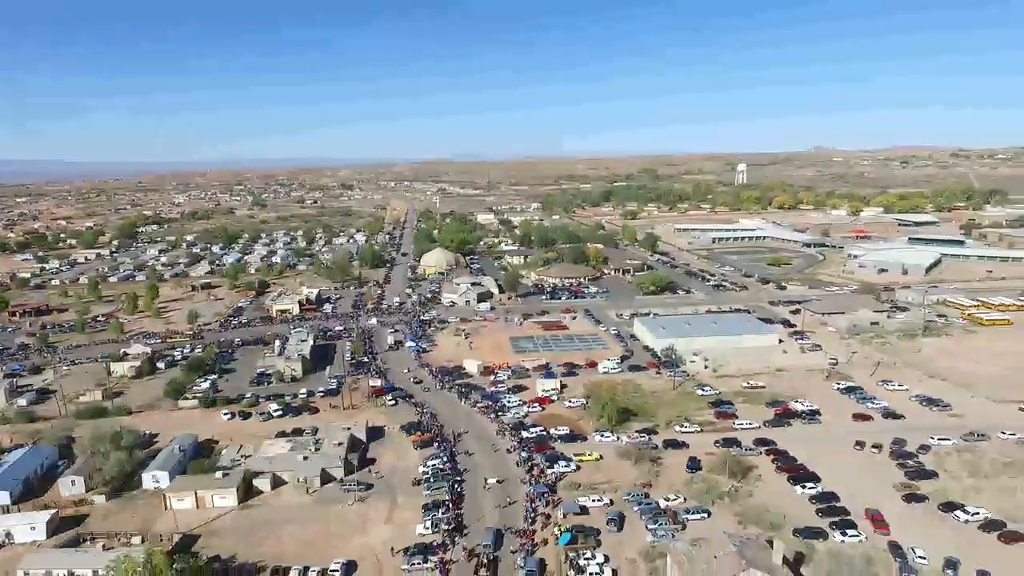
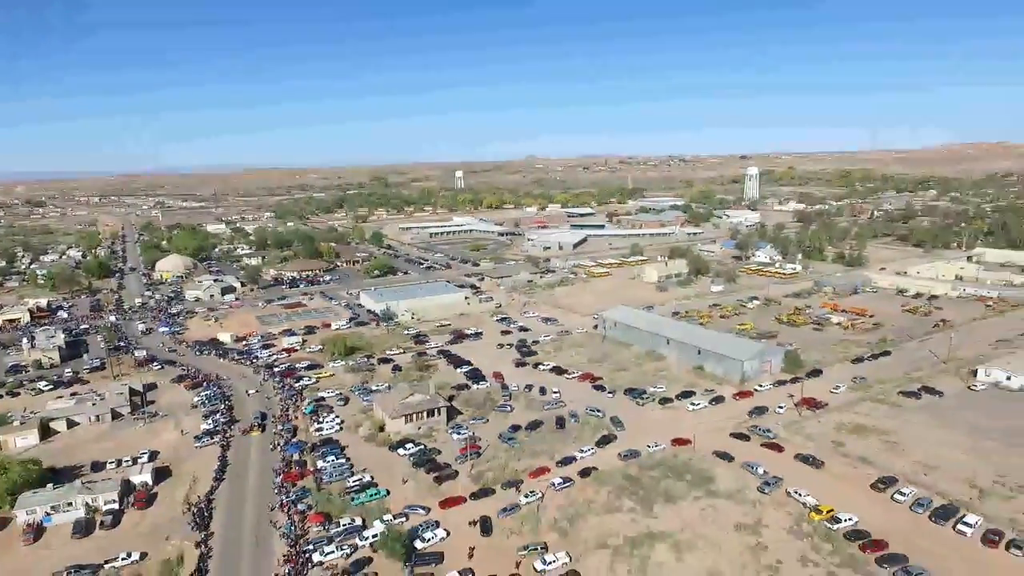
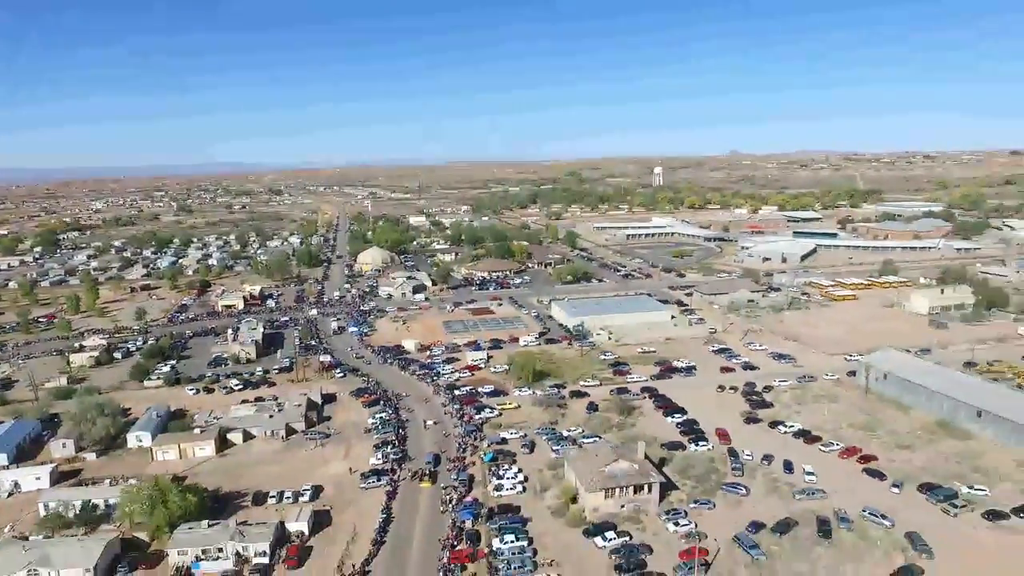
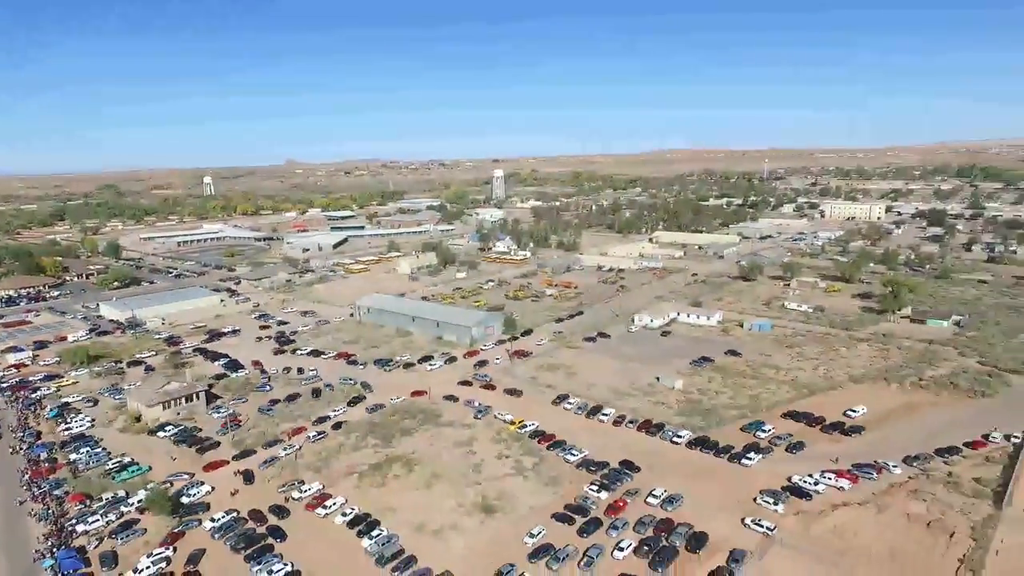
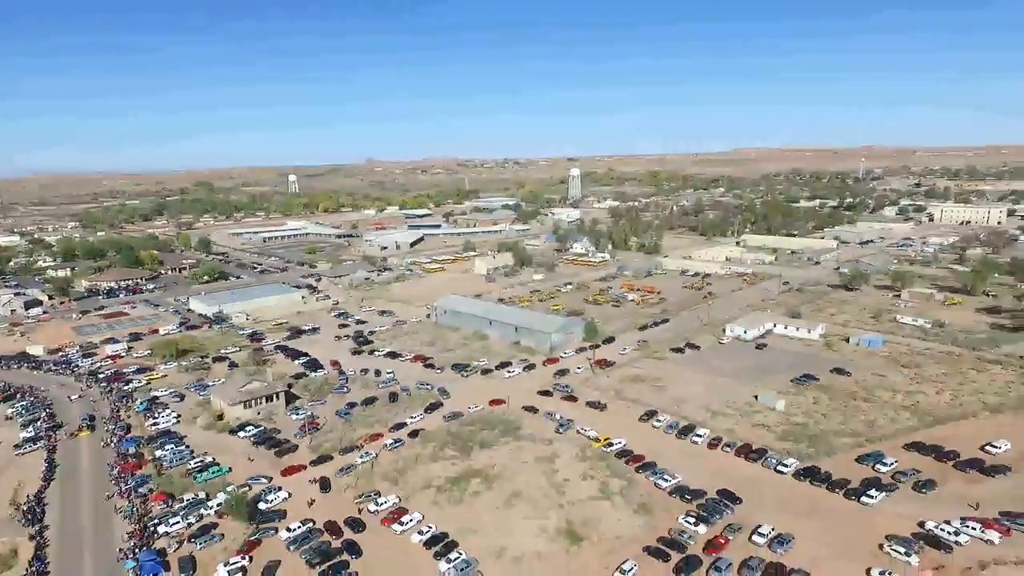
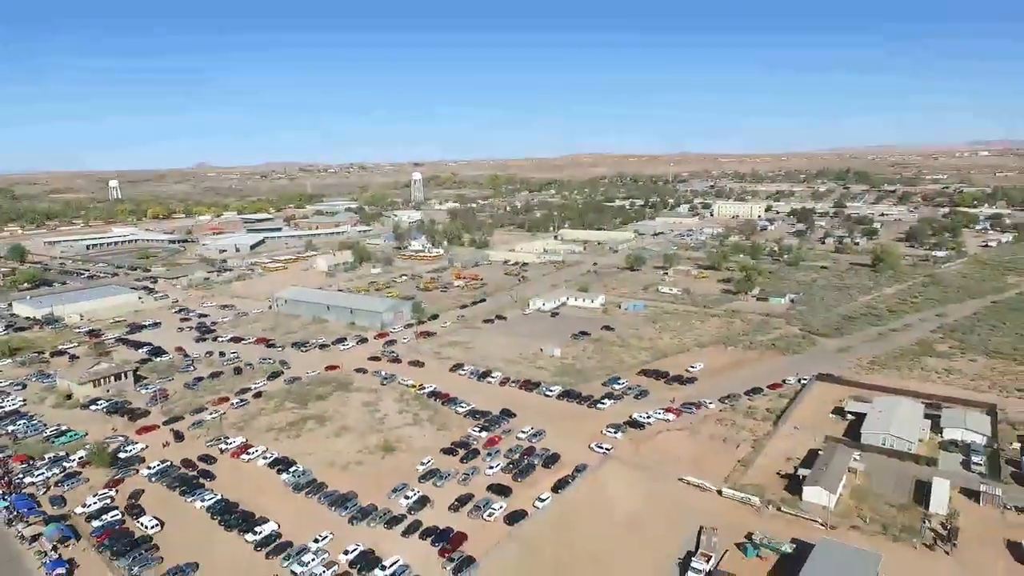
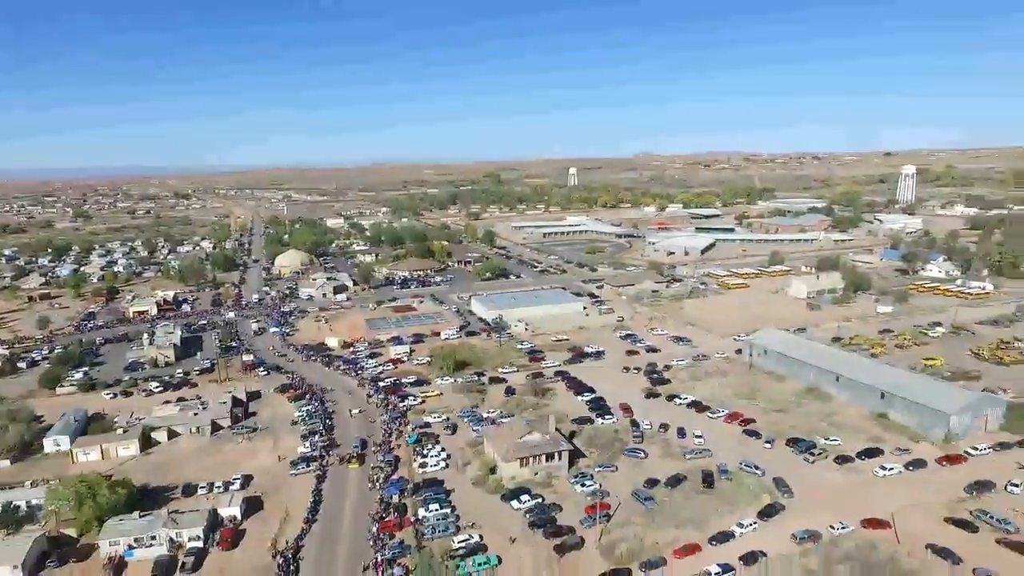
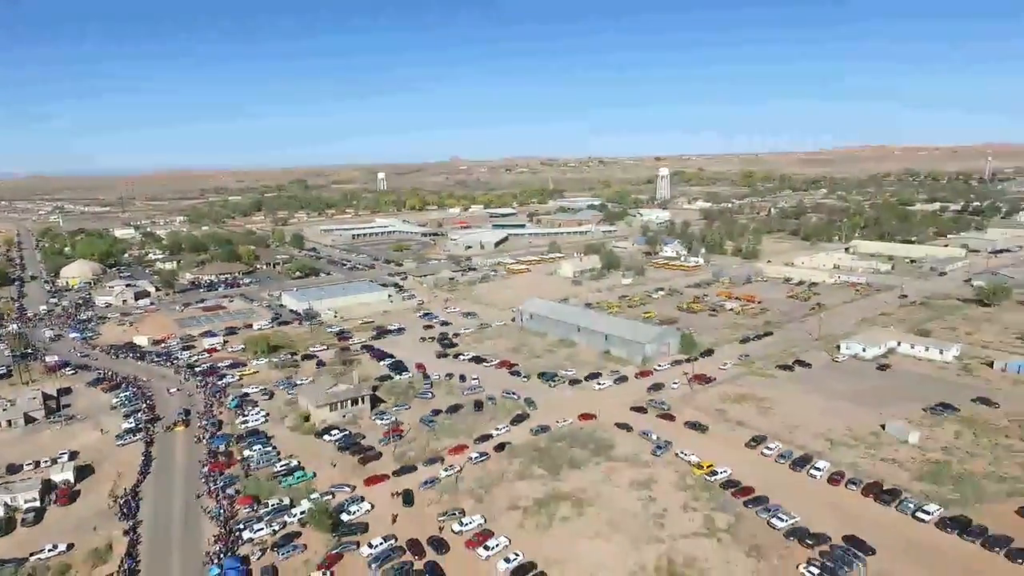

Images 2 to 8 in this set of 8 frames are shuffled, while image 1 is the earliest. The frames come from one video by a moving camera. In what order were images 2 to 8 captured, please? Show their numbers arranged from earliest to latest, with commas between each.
3, 7, 2, 8, 5, 4, 6
